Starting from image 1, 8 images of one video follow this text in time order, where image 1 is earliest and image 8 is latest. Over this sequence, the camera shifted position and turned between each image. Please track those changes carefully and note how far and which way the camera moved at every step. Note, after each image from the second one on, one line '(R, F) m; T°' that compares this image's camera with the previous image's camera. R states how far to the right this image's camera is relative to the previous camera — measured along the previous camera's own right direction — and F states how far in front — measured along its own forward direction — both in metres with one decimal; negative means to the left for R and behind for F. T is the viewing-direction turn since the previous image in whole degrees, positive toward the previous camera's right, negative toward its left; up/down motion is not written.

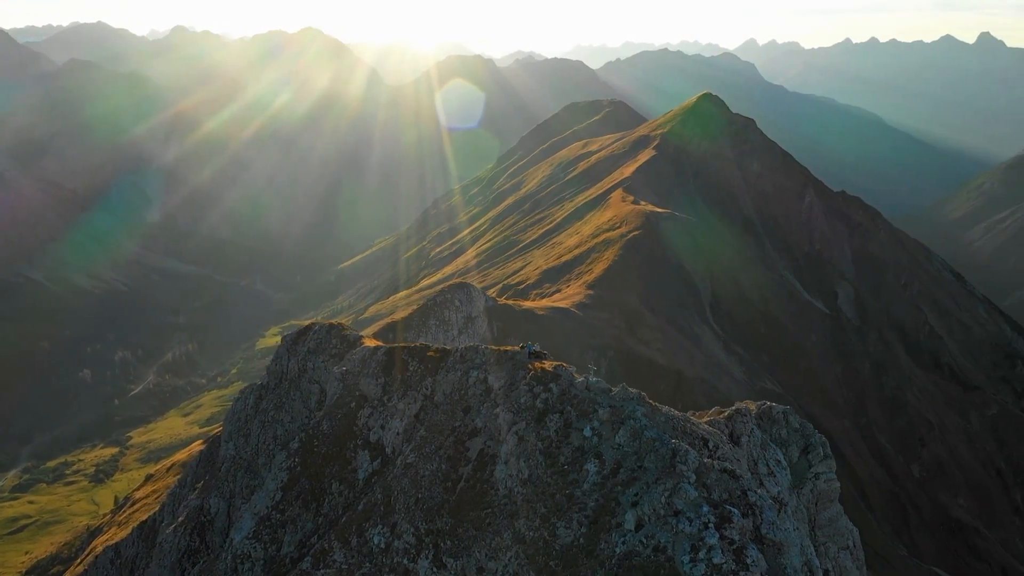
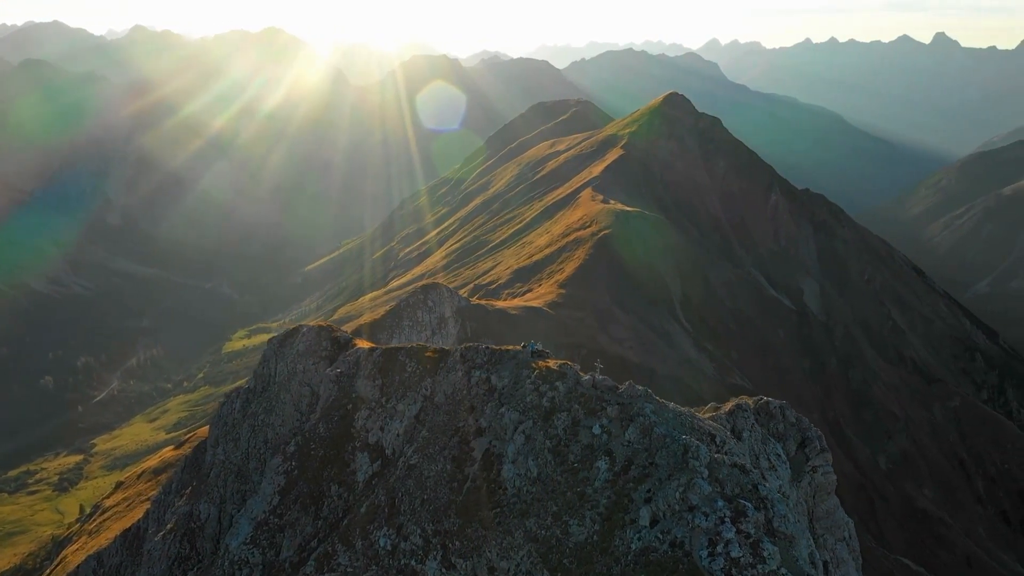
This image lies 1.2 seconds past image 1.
(-1.5, 0.0) m; +2°
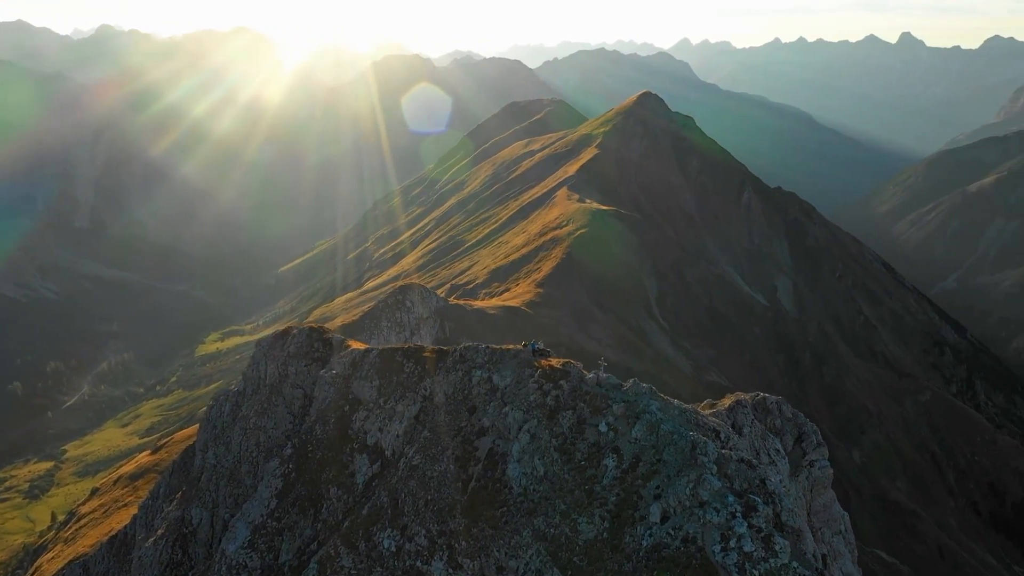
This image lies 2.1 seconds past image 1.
(-1.1, 0.0) m; +1°
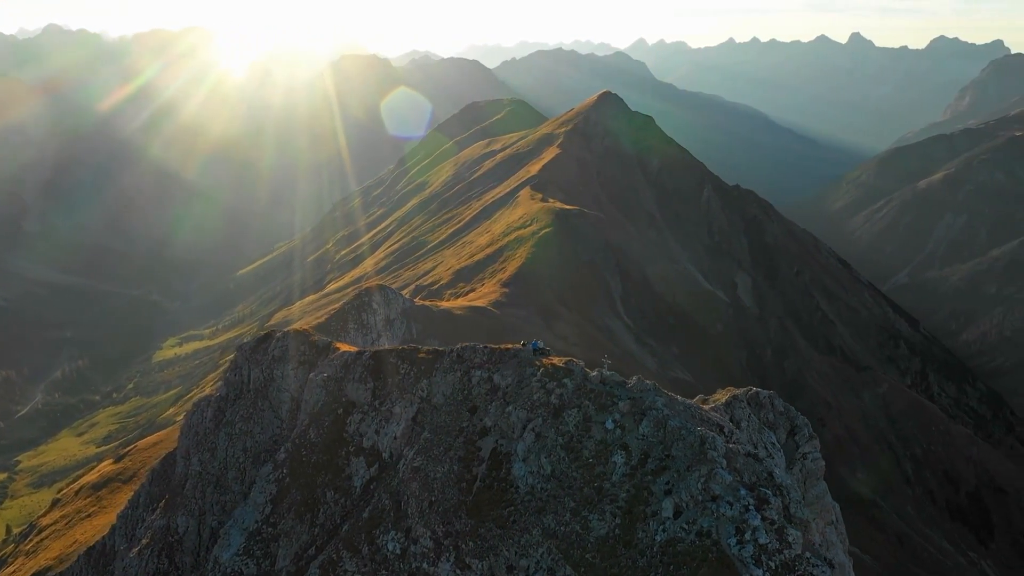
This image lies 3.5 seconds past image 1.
(-1.6, 0.0) m; +2°
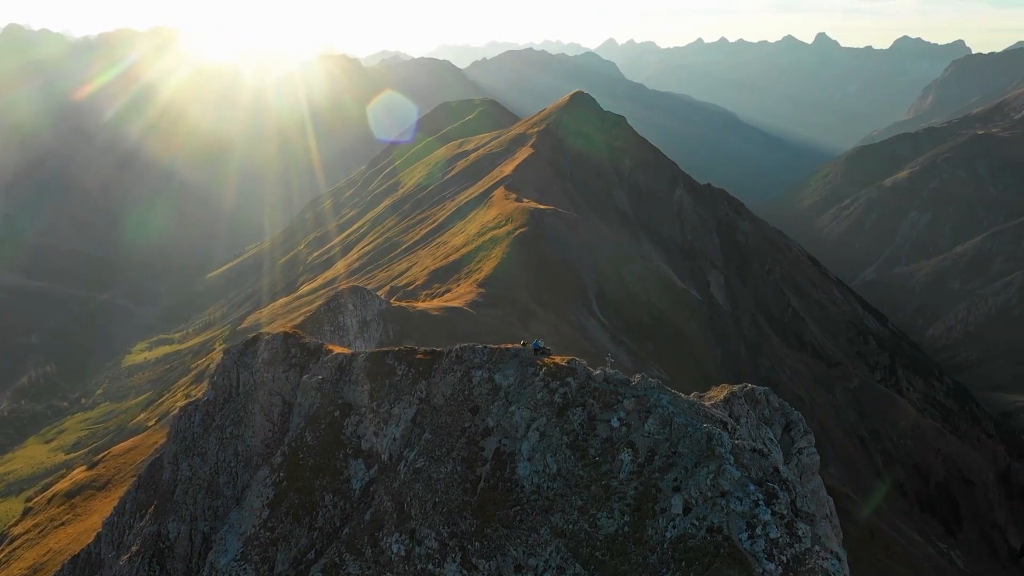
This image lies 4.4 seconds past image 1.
(-1.1, 0.0) m; +2°
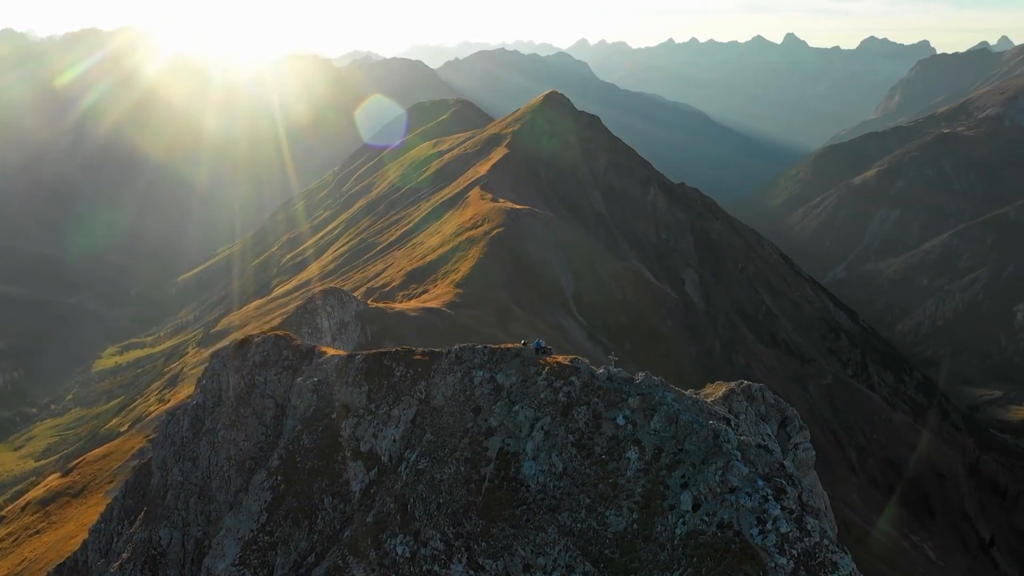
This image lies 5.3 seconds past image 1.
(-1.1, 0.0) m; +1°
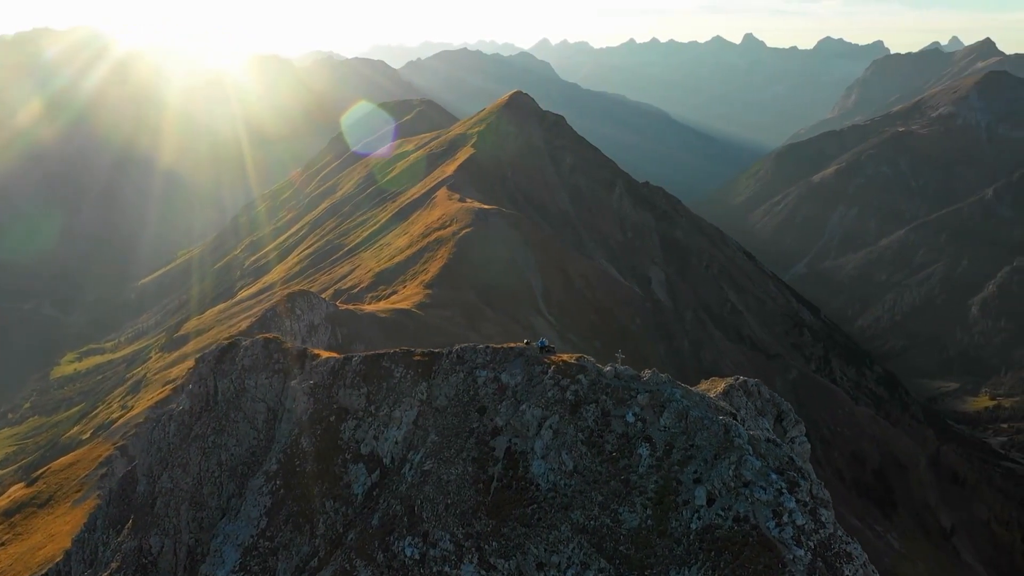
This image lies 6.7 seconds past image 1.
(-1.6, 0.0) m; +2°
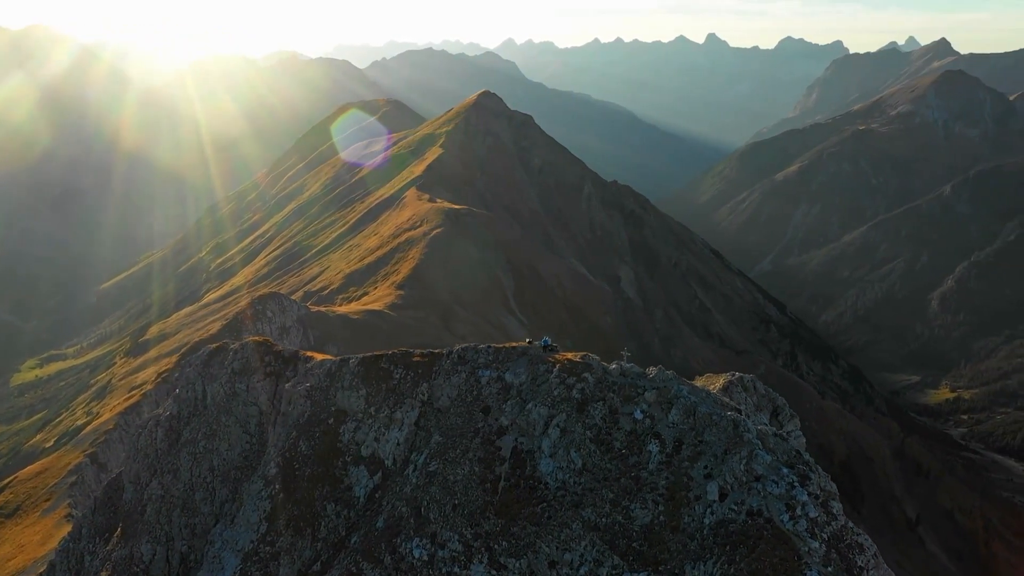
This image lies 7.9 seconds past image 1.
(-1.5, 0.0) m; +2°
